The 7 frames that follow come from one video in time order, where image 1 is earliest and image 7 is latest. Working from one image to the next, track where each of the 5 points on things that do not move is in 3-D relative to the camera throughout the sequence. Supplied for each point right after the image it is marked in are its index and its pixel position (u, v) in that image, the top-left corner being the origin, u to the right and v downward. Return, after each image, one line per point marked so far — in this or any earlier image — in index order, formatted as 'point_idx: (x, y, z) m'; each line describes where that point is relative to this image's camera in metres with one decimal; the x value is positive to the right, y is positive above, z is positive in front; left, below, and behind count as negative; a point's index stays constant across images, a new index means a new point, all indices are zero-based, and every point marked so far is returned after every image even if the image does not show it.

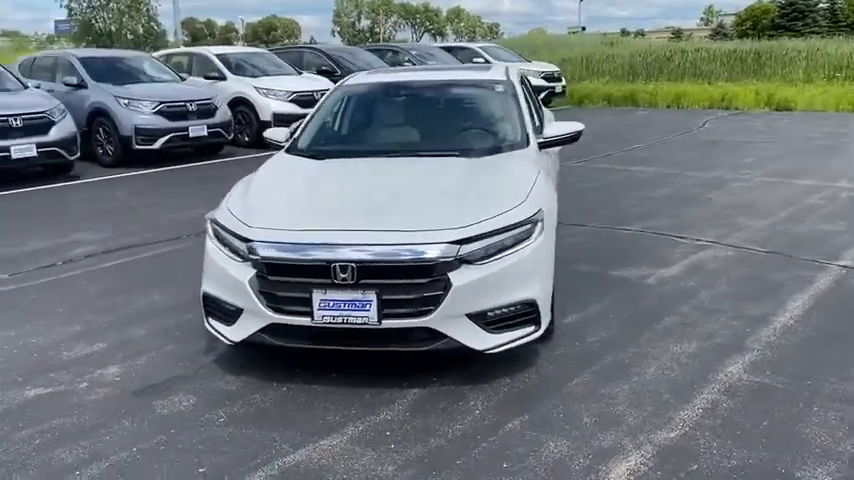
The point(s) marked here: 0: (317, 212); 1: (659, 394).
0: (-0.6, +0.2, +4.2) m
1: (+1.2, -0.8, +4.0) m
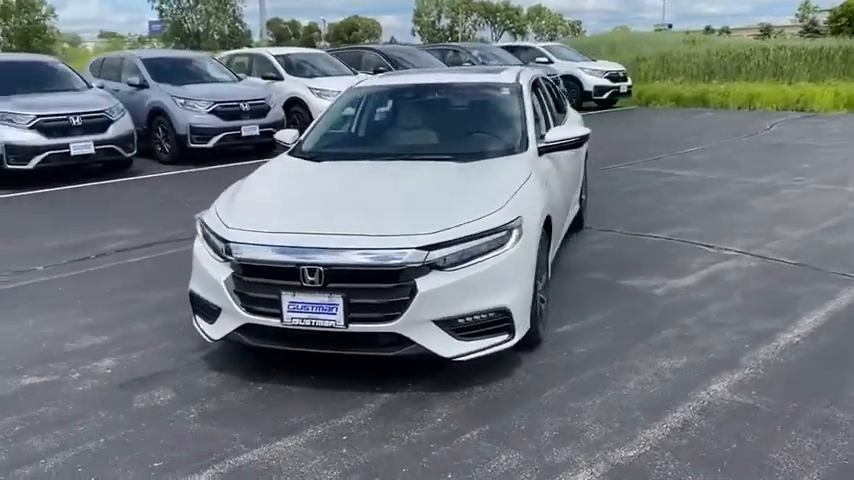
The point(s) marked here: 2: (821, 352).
0: (-0.7, +0.2, +4.3) m
1: (+1.0, -0.9, +3.8) m
2: (+2.4, -0.7, +4.5) m
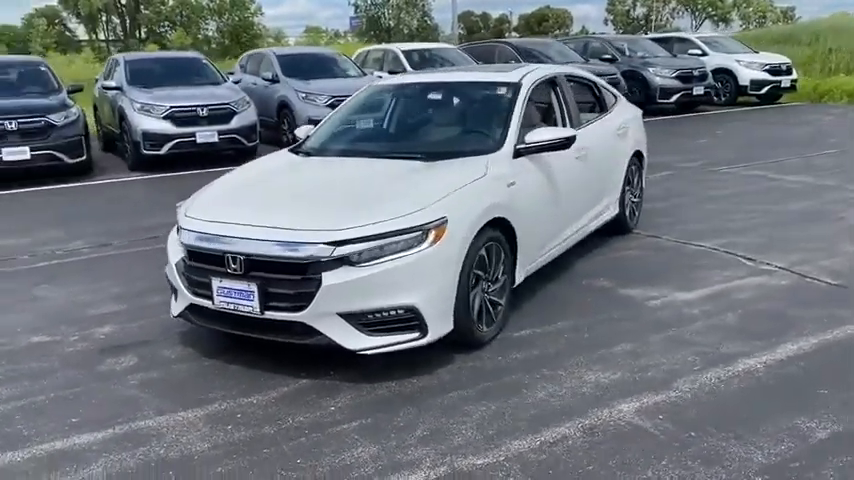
0: (-1.1, +0.2, +4.6) m
1: (+0.4, -0.9, +3.8) m
2: (+1.9, -0.8, +4.1) m
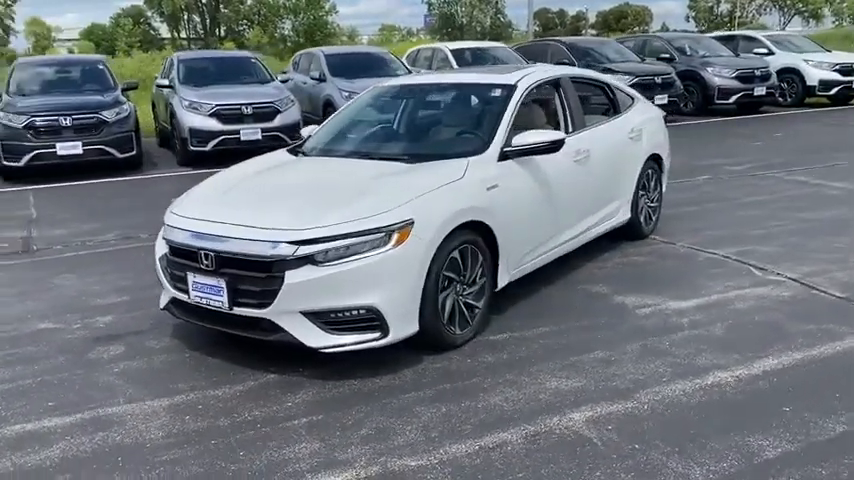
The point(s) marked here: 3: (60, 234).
0: (-1.3, +0.2, +4.8) m
1: (+0.2, -0.9, +3.8) m
2: (+1.7, -0.8, +4.0) m
3: (-4.1, +0.1, +8.4) m
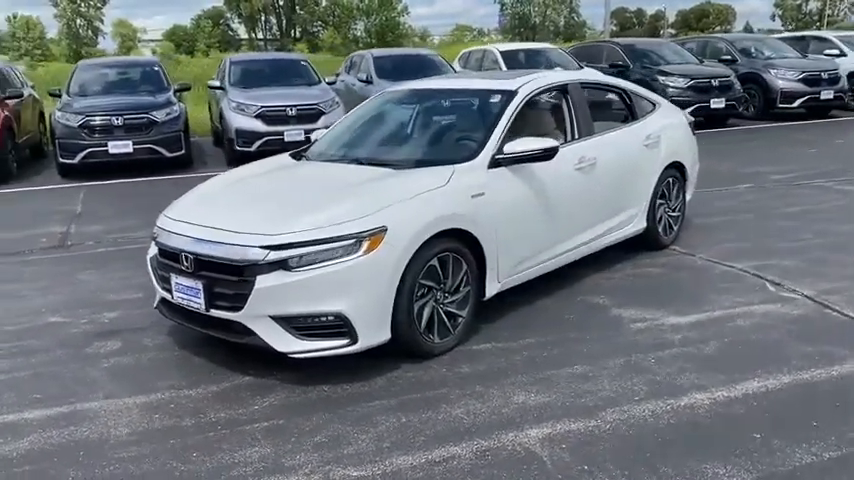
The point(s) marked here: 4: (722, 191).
0: (-1.4, +0.2, +4.9) m
1: (-0.1, -1.0, +3.8) m
2: (+1.4, -0.9, +3.8) m
3: (-3.9, +0.1, +8.8) m
4: (+3.8, +0.6, +9.6) m
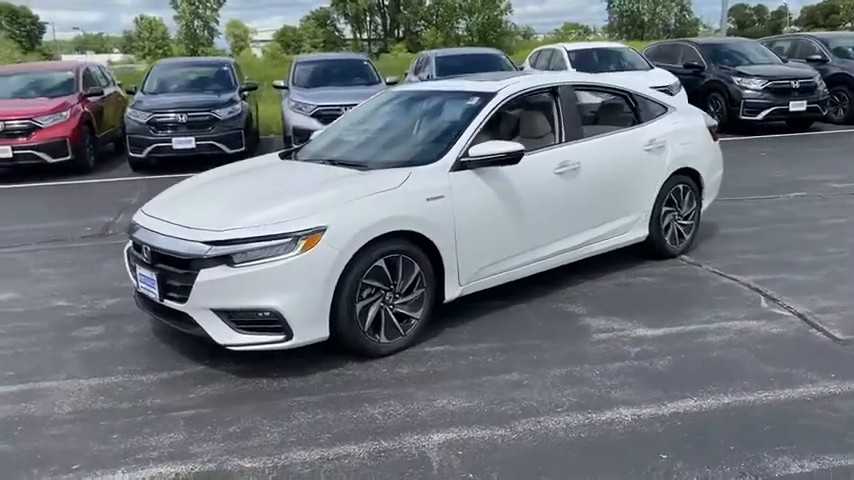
0: (-1.7, +0.3, +5.1) m
1: (-0.5, -1.0, +3.8) m
2: (+1.0, -1.0, +3.7) m
3: (-3.6, +0.2, +9.3) m
4: (+4.1, +0.5, +9.1) m
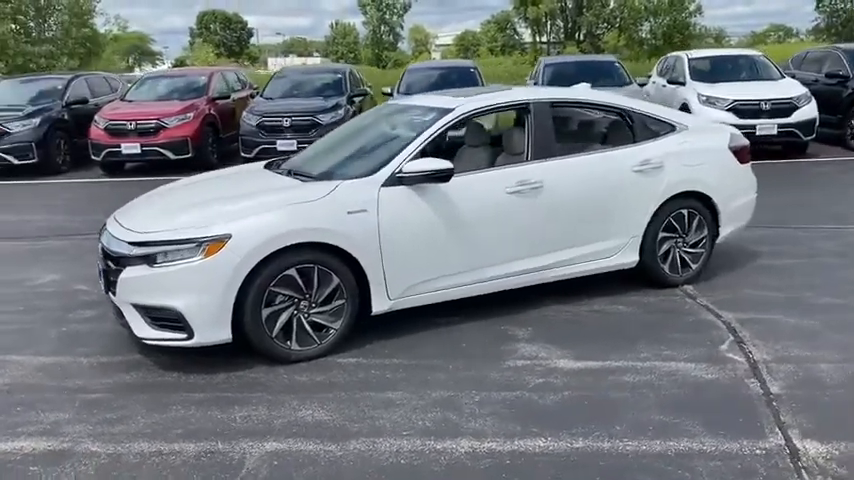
0: (-2.1, +0.3, +5.6) m
1: (-1.4, -1.0, +4.1) m
2: (+0.1, -1.1, +3.6) m
3: (-2.9, +0.3, +10.2) m
4: (+4.5, +0.1, +8.1) m
